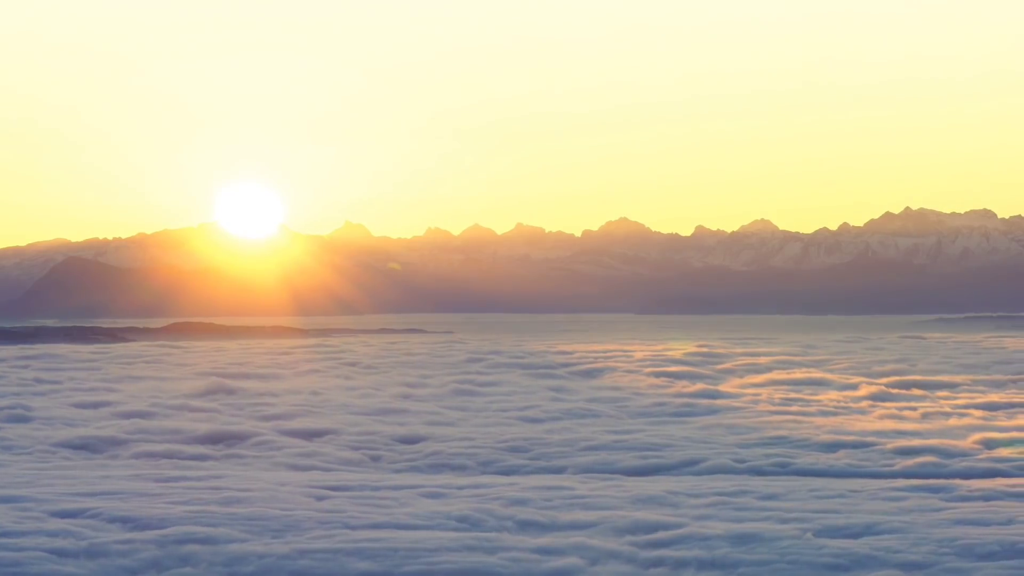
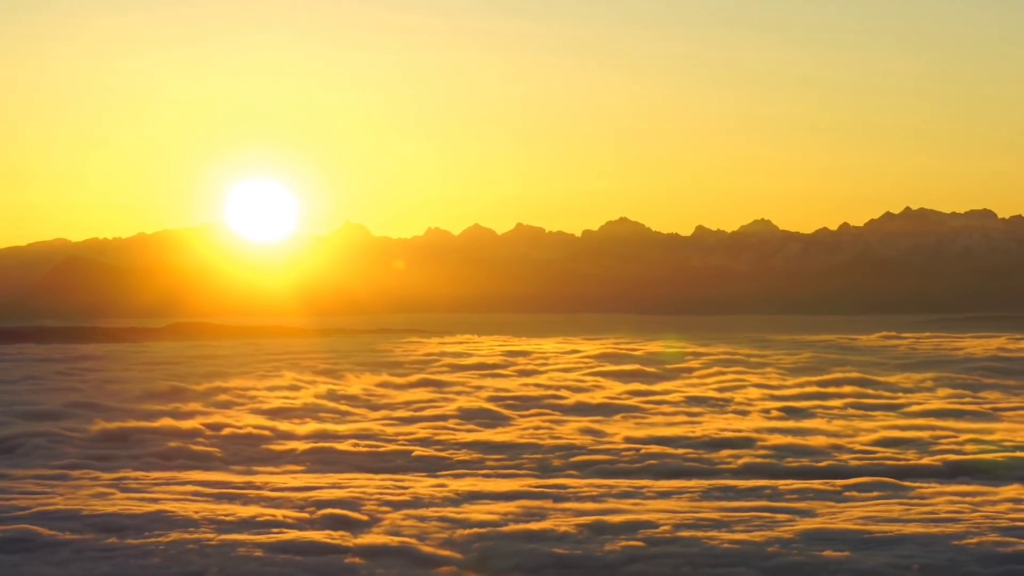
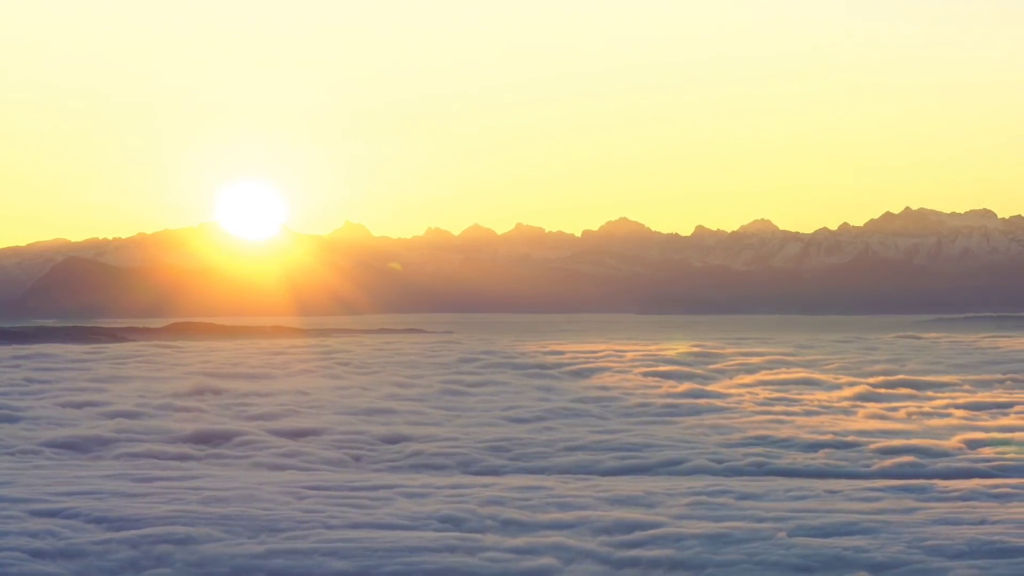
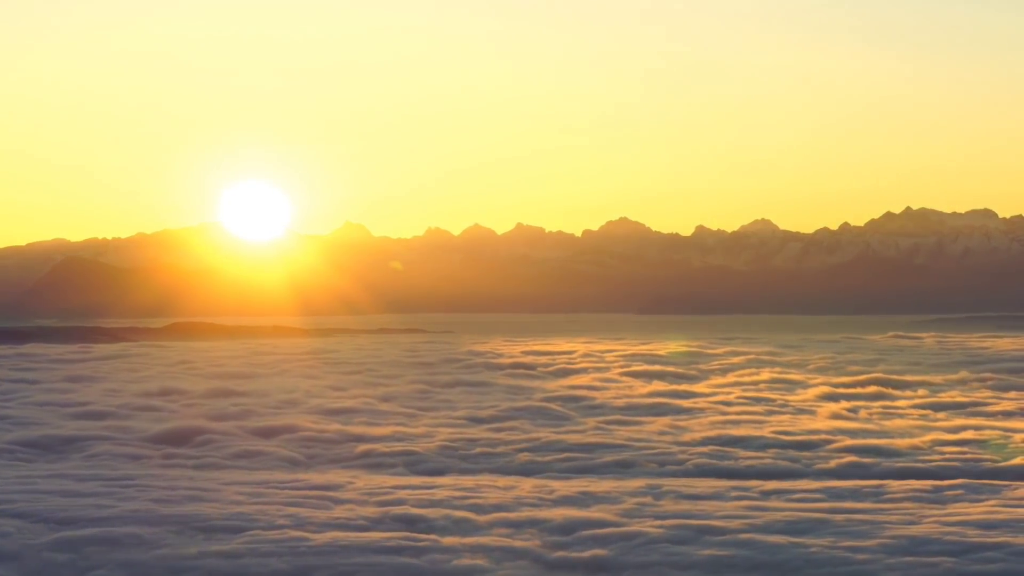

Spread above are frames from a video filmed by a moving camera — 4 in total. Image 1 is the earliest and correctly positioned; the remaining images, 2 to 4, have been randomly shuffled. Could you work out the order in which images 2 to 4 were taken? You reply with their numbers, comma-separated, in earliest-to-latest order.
3, 4, 2
